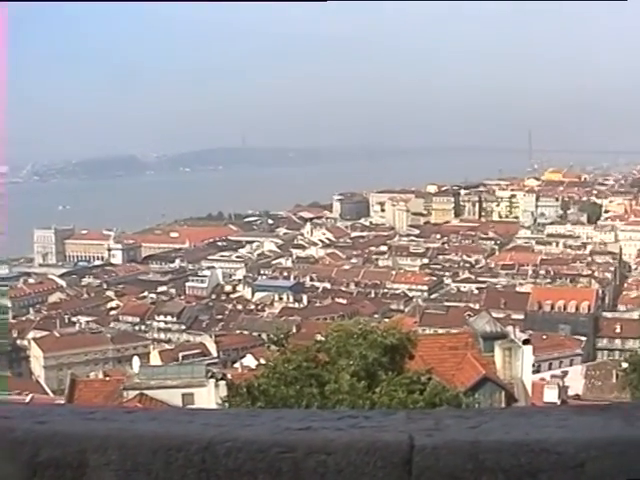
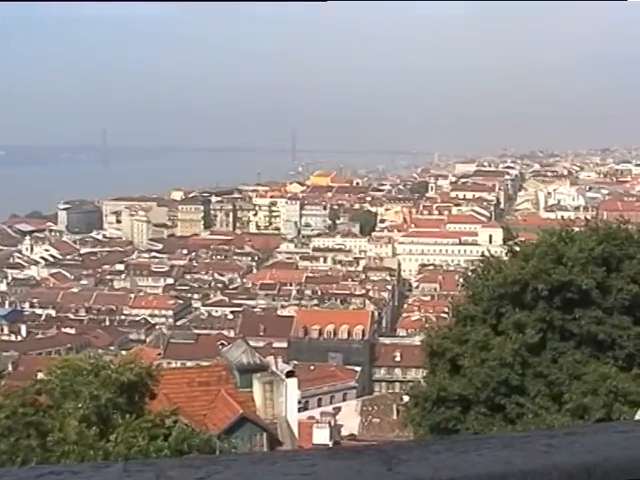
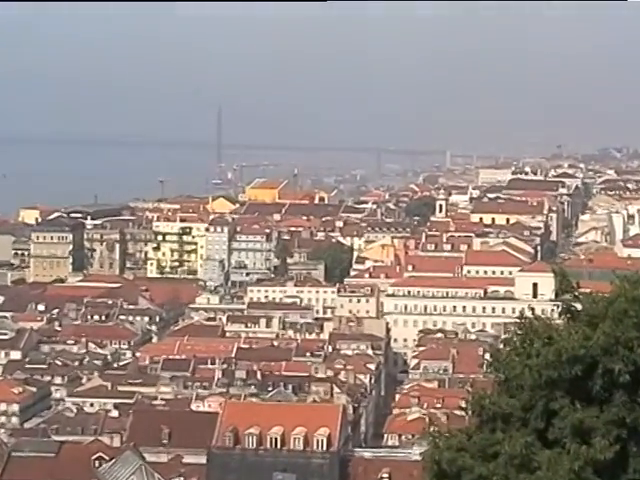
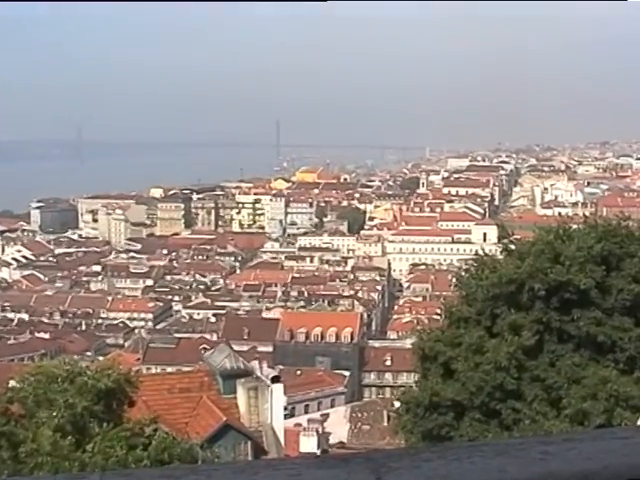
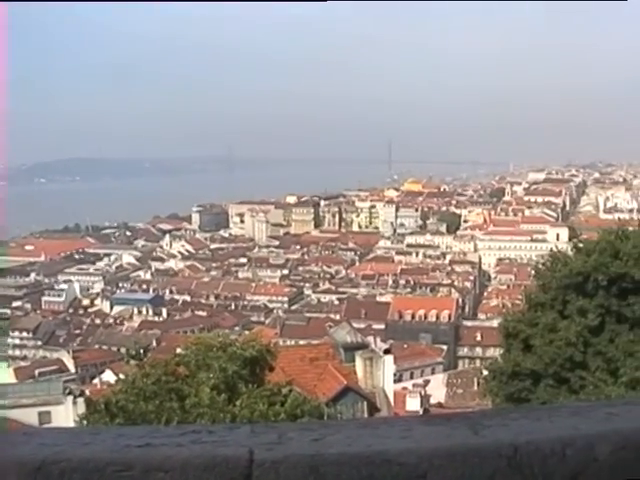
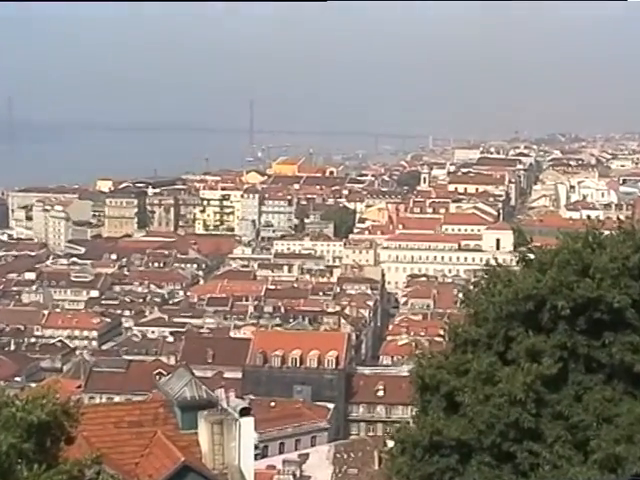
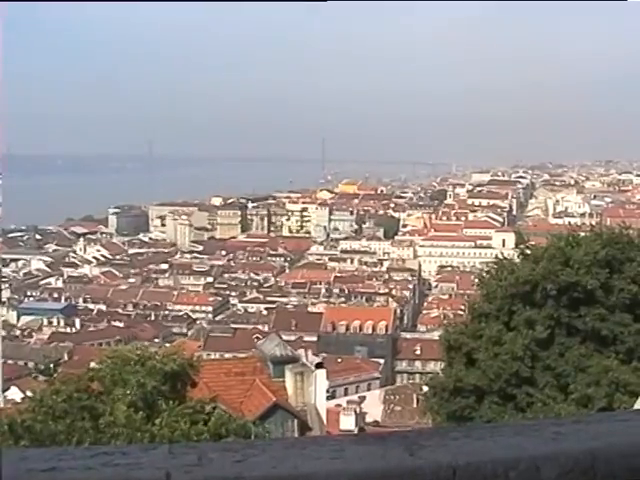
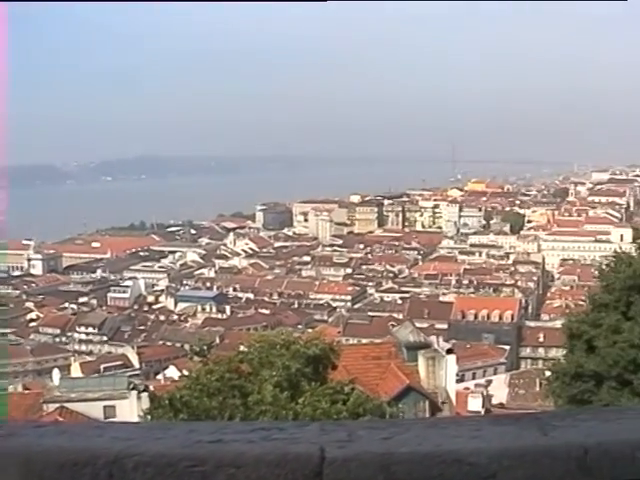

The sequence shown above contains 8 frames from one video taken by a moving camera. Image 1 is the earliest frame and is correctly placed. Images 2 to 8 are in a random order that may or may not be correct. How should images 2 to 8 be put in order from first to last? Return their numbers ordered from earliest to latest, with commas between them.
8, 5, 7, 2, 4, 6, 3
